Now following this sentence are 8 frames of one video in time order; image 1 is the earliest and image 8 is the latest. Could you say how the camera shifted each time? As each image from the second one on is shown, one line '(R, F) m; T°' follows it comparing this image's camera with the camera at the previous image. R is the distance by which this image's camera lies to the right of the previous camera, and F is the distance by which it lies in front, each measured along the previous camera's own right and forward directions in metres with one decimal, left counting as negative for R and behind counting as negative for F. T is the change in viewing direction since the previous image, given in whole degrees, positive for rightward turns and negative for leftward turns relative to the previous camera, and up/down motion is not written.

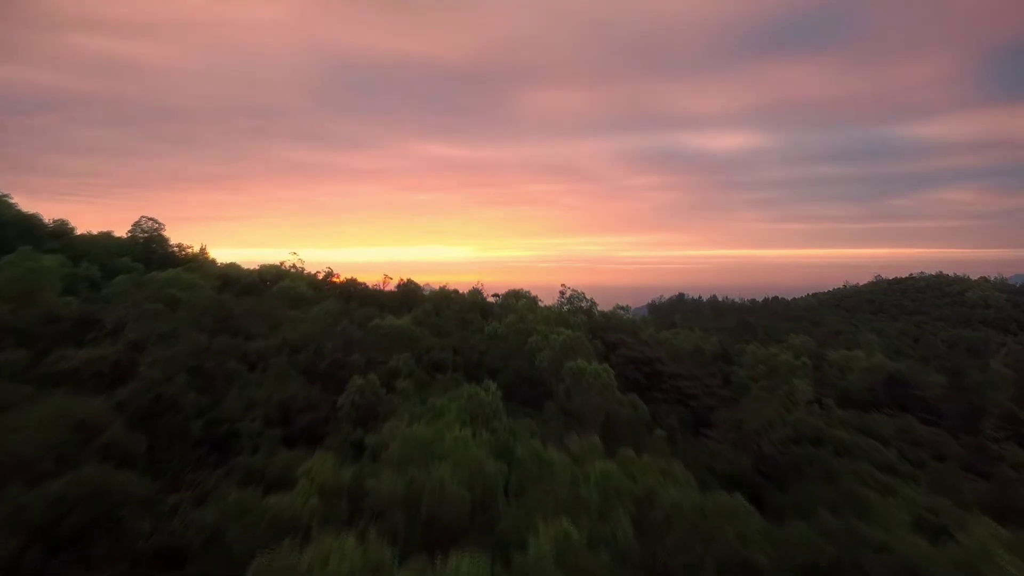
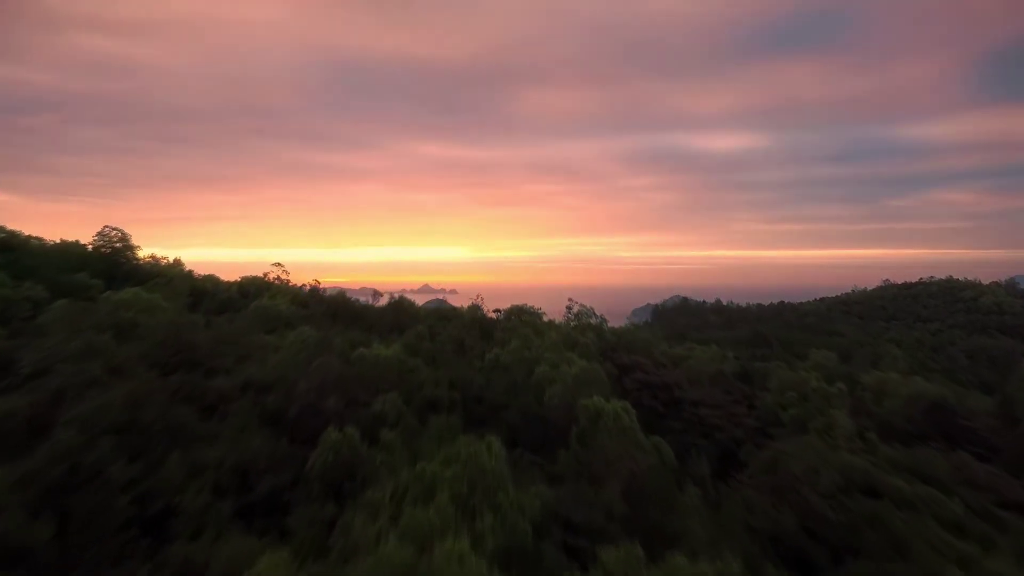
(-0.1, +1.1) m; 0°
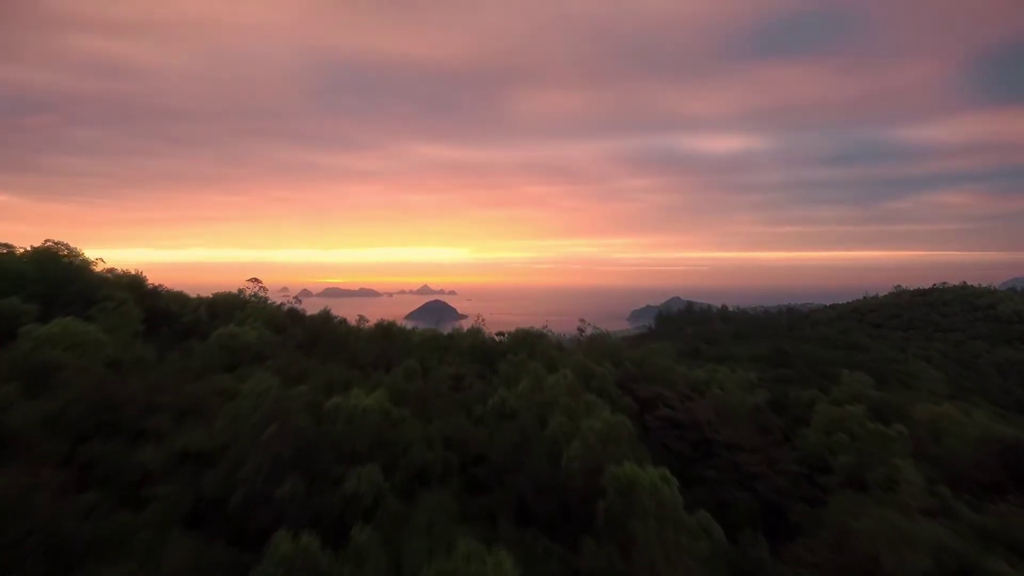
(-0.1, +1.3) m; 0°
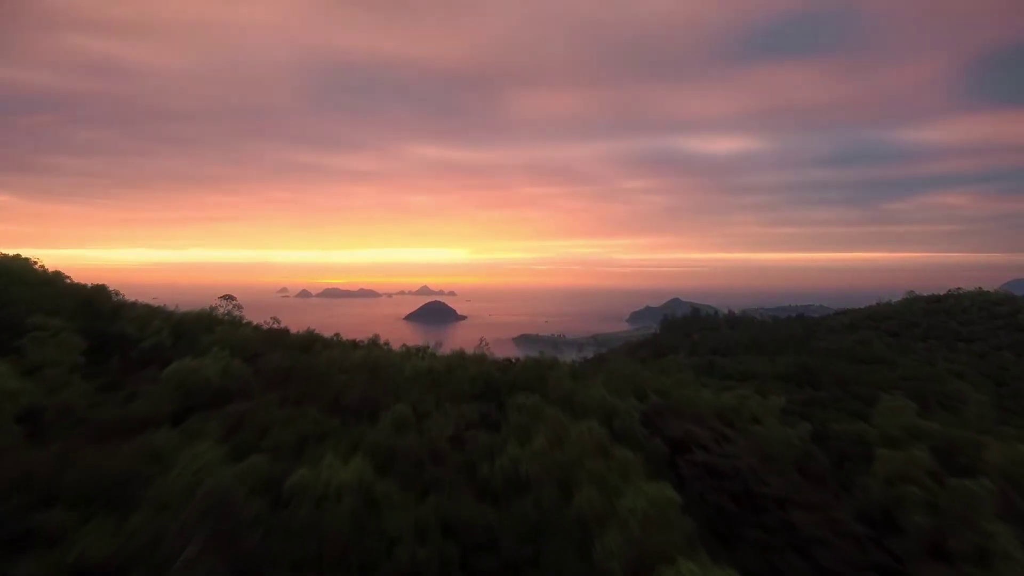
(-0.1, +1.3) m; 0°
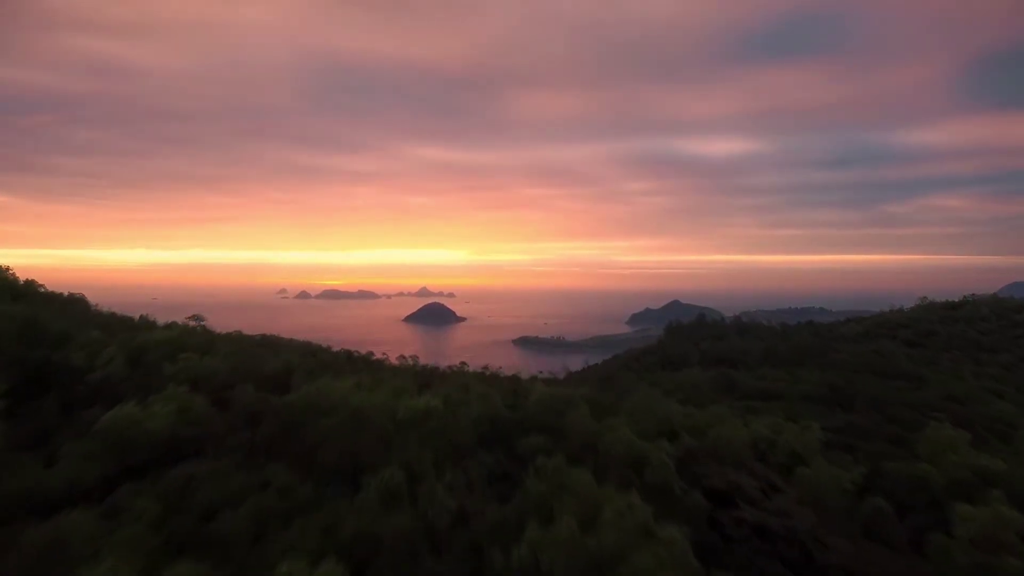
(-0.1, +1.2) m; 0°
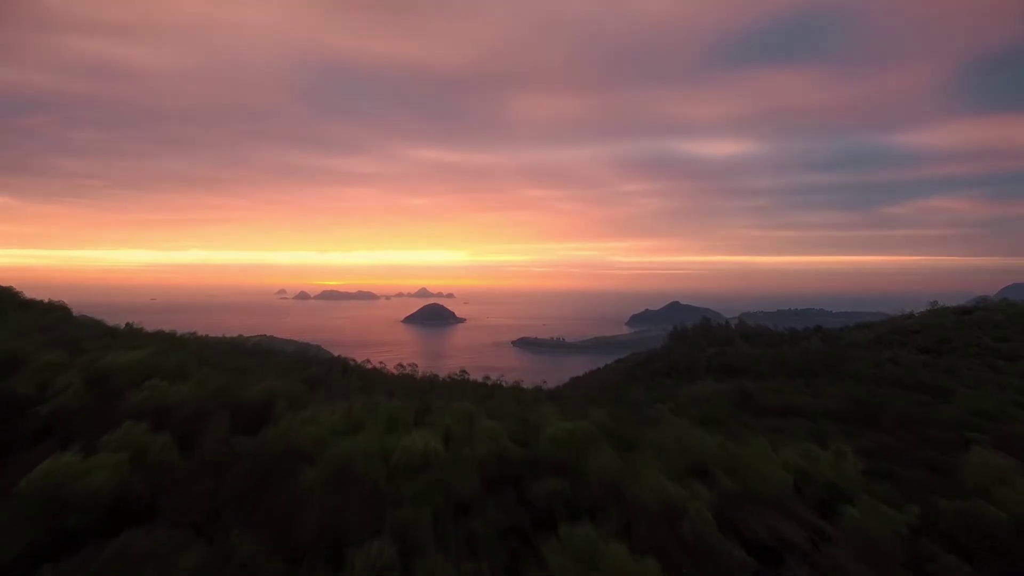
(-0.1, +0.9) m; 0°
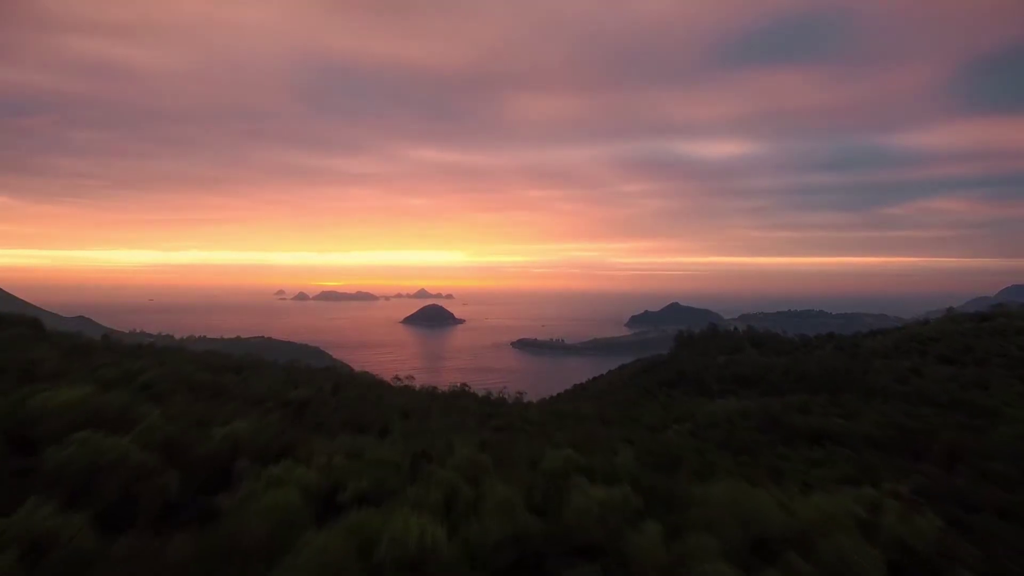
(-0.1, +1.3) m; 0°
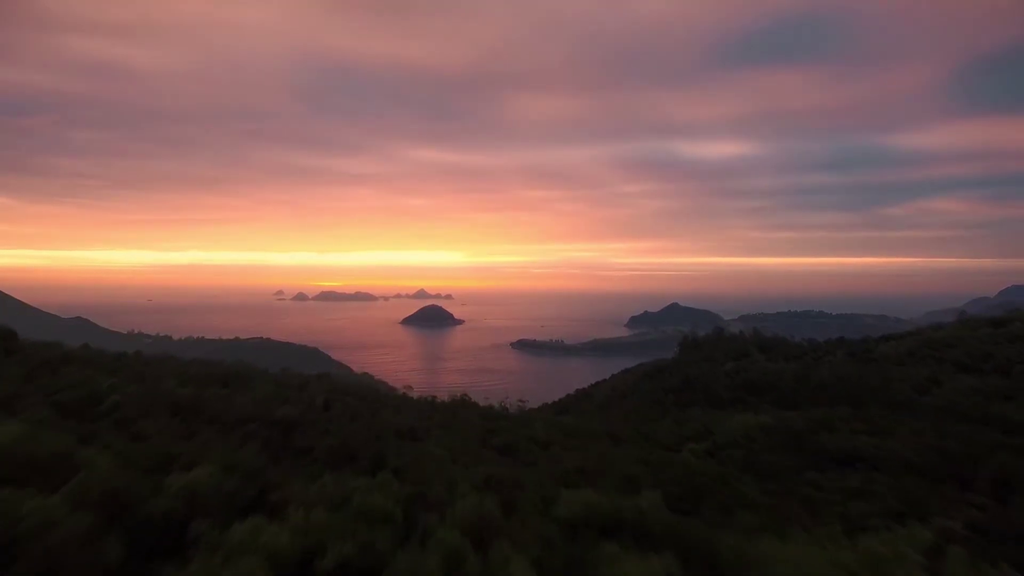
(-0.1, +1.0) m; 0°
